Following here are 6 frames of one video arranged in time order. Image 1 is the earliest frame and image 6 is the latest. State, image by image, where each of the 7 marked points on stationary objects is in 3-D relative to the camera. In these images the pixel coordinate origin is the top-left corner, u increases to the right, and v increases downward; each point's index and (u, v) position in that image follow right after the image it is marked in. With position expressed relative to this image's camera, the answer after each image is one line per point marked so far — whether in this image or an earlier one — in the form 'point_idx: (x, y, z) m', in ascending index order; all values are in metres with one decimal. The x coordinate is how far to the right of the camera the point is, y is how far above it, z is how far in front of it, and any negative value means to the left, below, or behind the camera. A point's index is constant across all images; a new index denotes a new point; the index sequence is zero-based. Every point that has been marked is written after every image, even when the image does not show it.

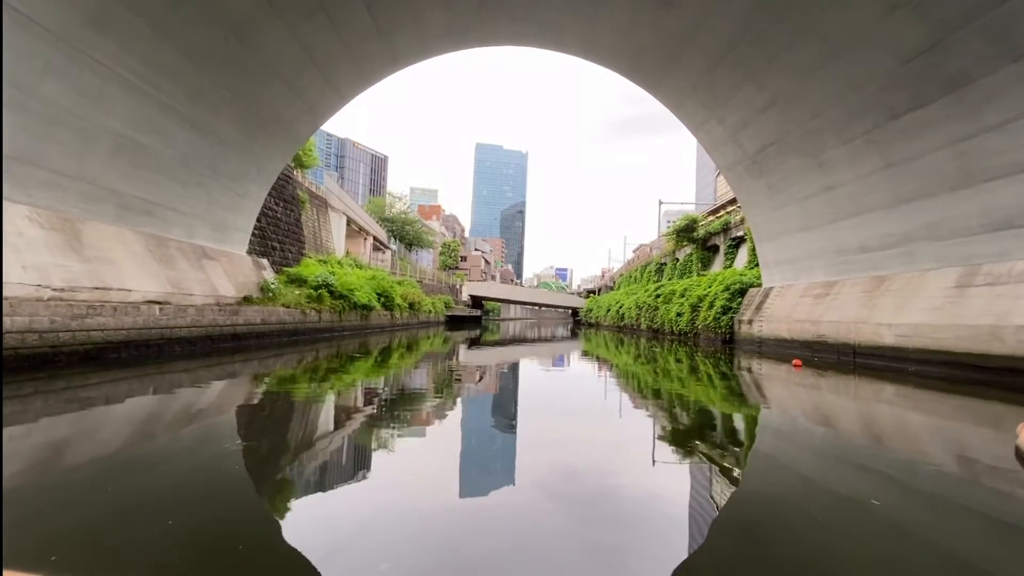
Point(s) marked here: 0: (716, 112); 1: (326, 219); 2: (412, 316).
0: (+4.0, +3.4, +9.9) m
1: (-6.0, +2.2, +16.1) m
2: (-3.4, -0.9, +16.7) m
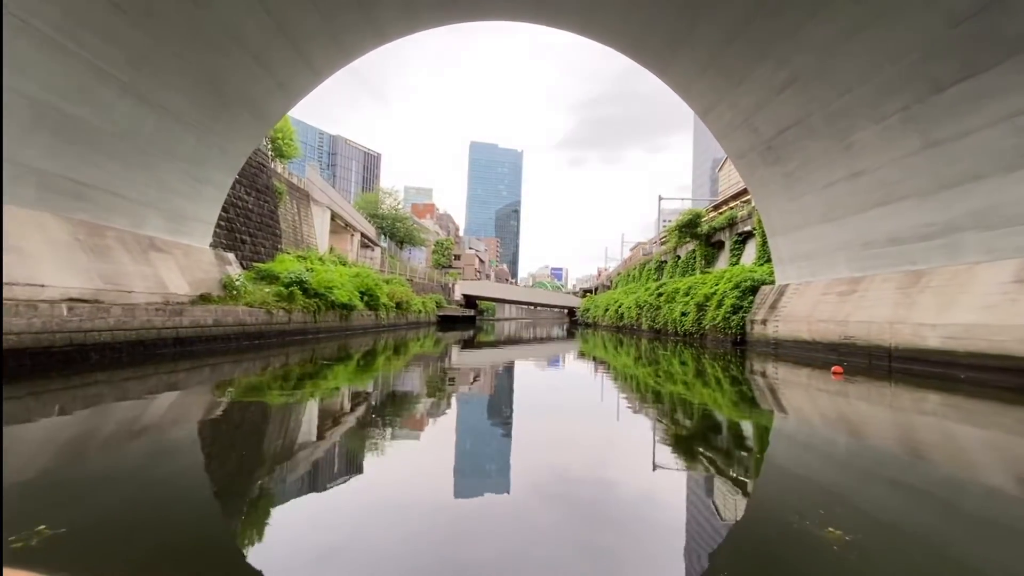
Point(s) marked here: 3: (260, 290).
0: (+3.8, +3.4, +9.1) m
1: (-6.1, +2.3, +15.1) m
2: (-3.5, -0.9, +15.8) m
3: (-4.2, 0.0, +8.3) m
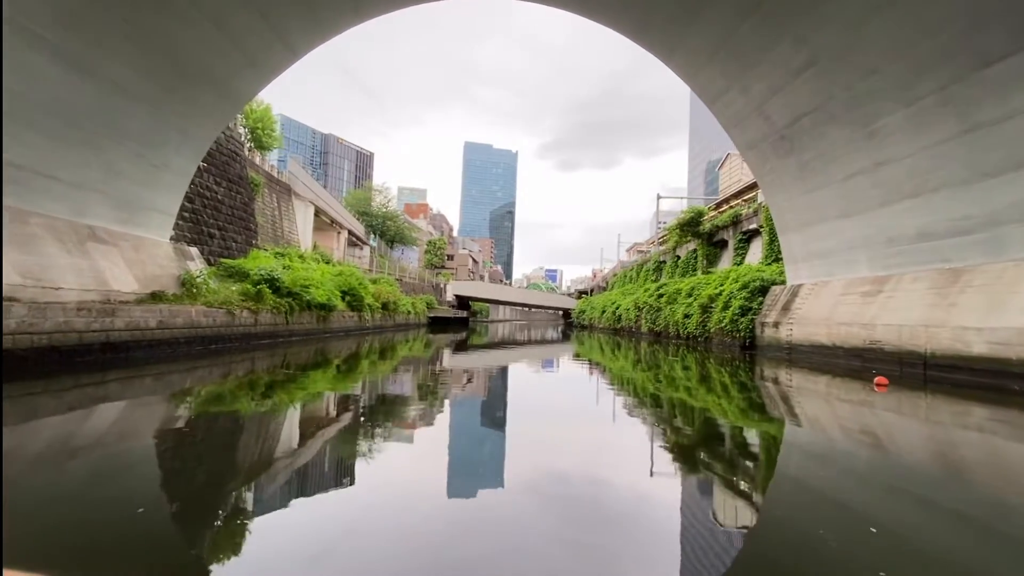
0: (+3.8, +3.4, +8.5) m
1: (-6.3, +2.3, +14.4) m
2: (-3.7, -0.9, +15.1) m
3: (-4.3, 0.0, +7.5) m
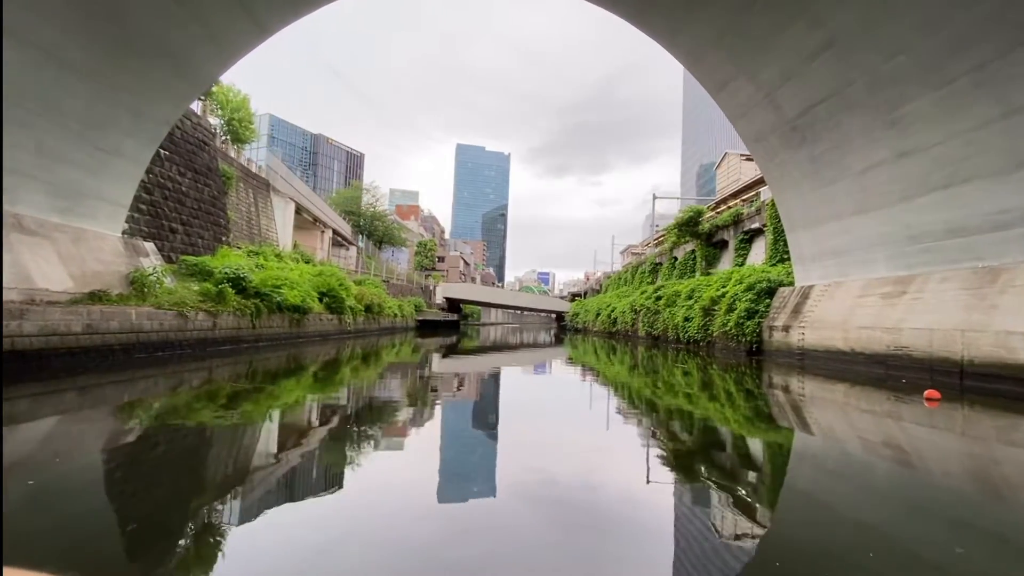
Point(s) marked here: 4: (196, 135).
0: (+3.6, +3.4, +7.9) m
1: (-6.5, +2.2, +13.6) m
2: (-3.9, -0.9, +14.4) m
3: (-4.4, 0.0, +6.8) m
4: (-5.4, +2.6, +8.8) m
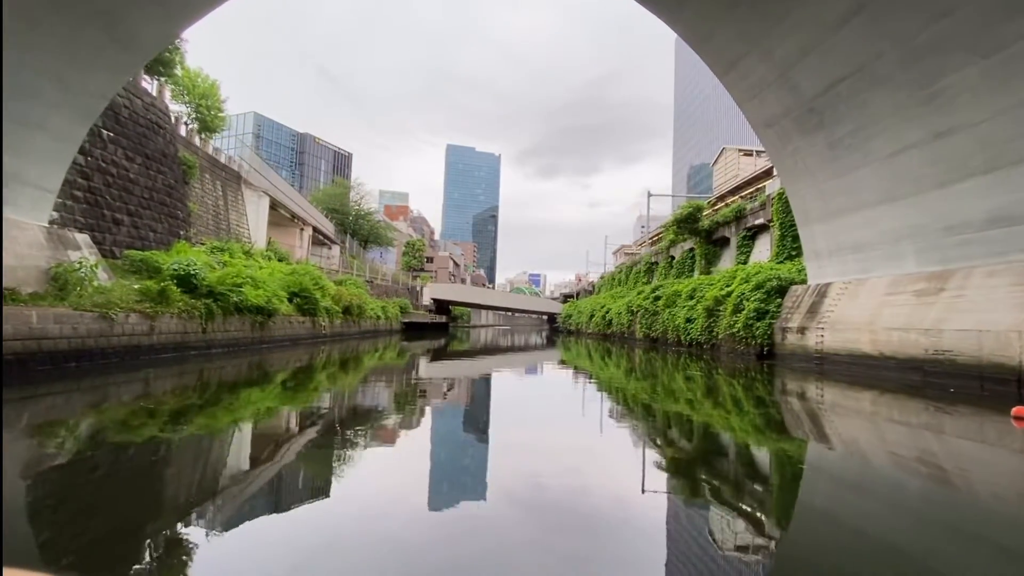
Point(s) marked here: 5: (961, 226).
0: (+3.5, +3.5, +7.2) m
1: (-6.8, +2.2, +12.7) m
2: (-4.2, -0.9, +13.5) m
3: (-4.5, 0.0, +6.0) m
4: (-5.6, +2.6, +7.9) m
5: (+5.4, +0.7, +6.1) m
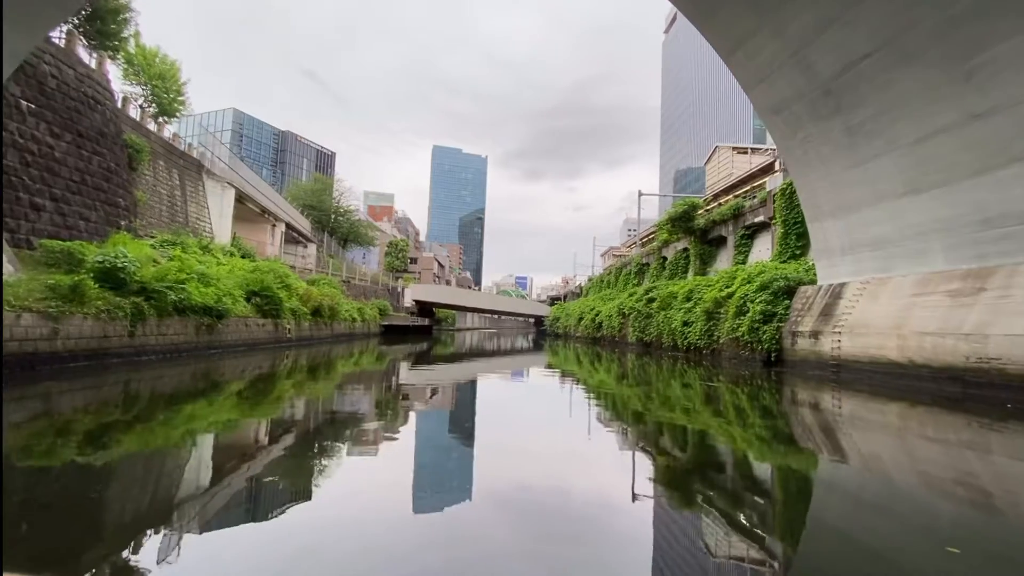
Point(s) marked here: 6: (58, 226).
0: (+3.3, +3.5, +6.5) m
1: (-7.1, +2.2, +11.8) m
2: (-4.5, -1.0, +12.6) m
3: (-4.7, +0.1, +5.0) m
4: (-5.8, +2.7, +7.0) m
5: (+5.2, +0.7, +5.5) m
6: (-5.6, +0.7, +6.4) m
